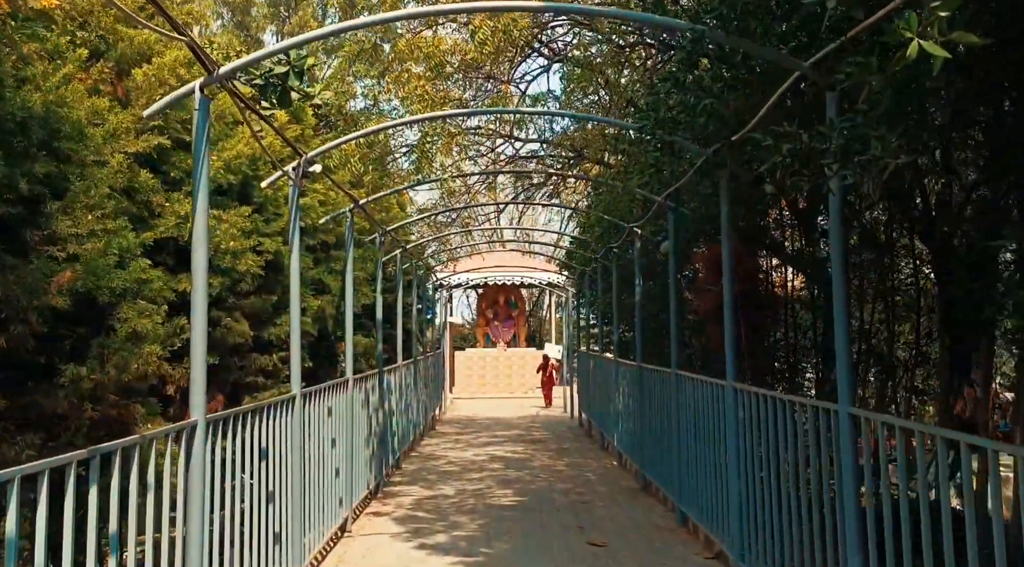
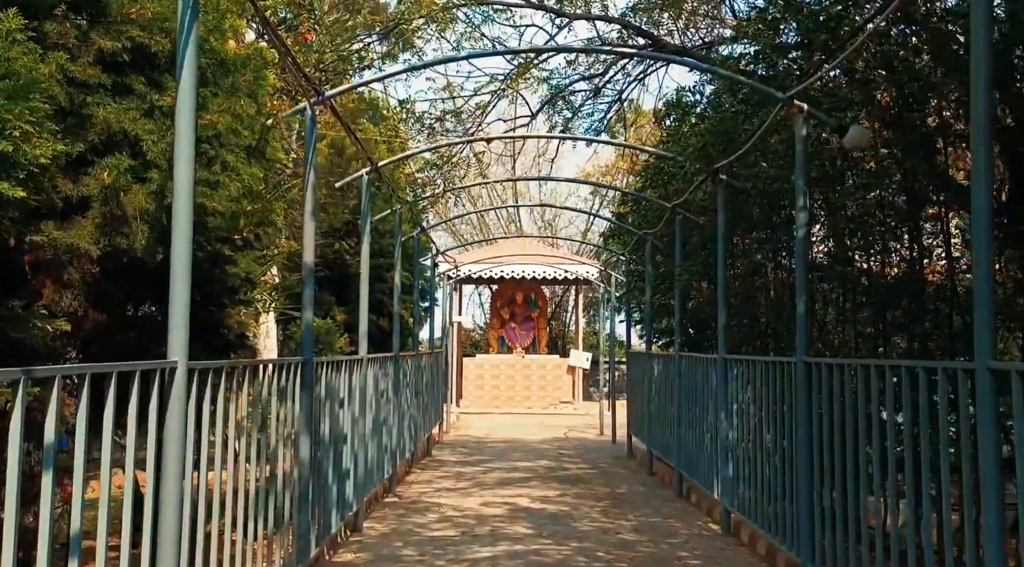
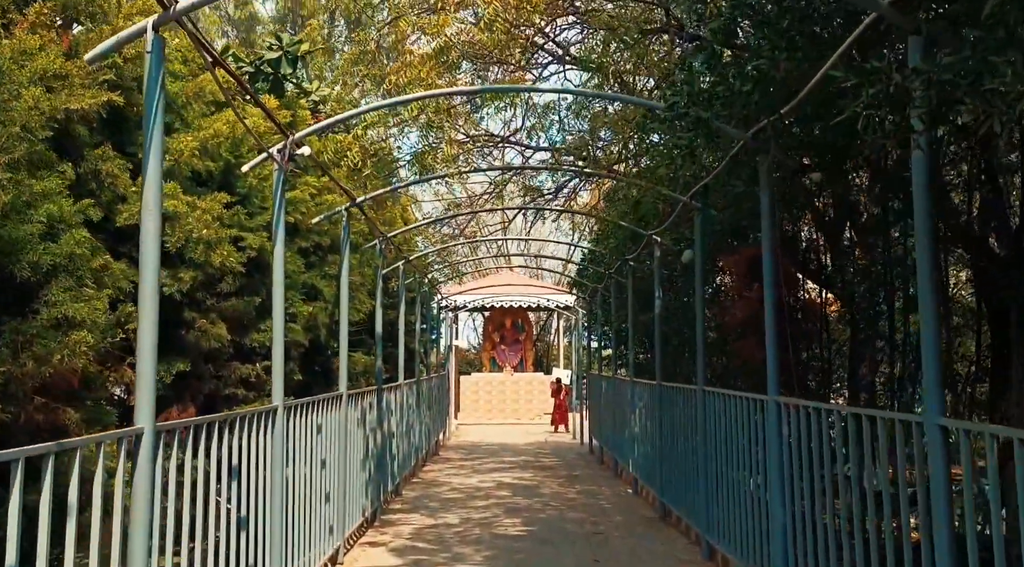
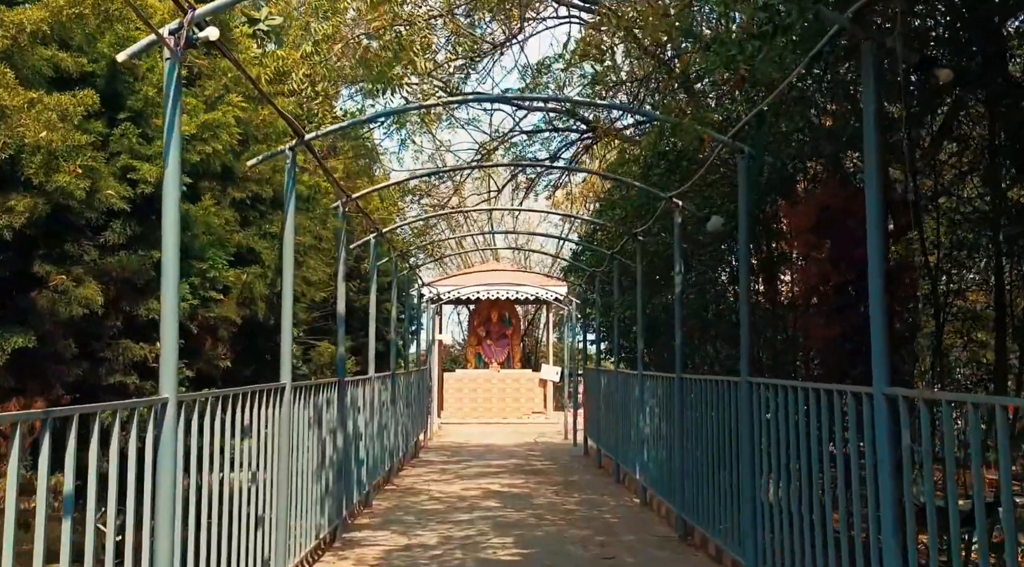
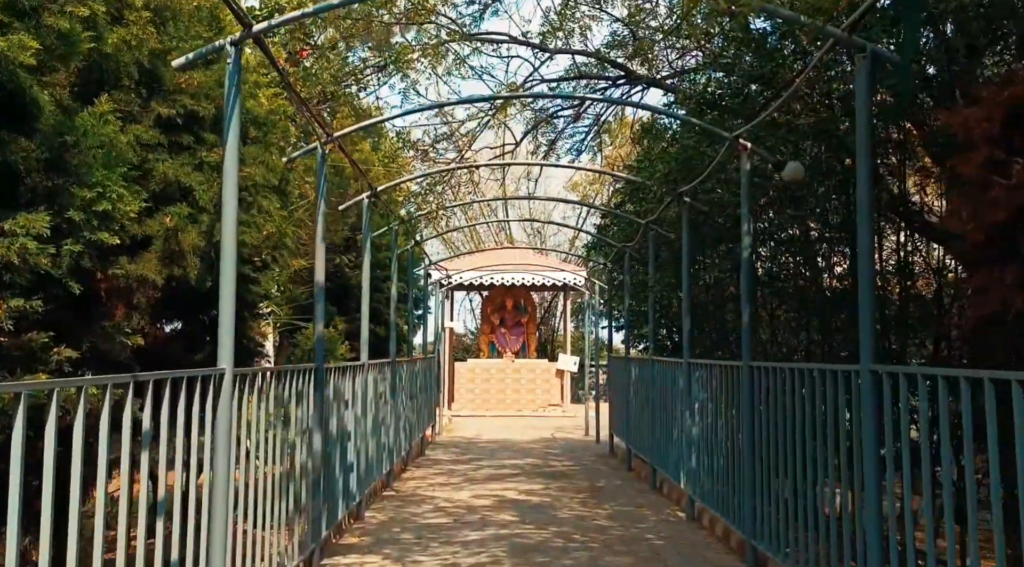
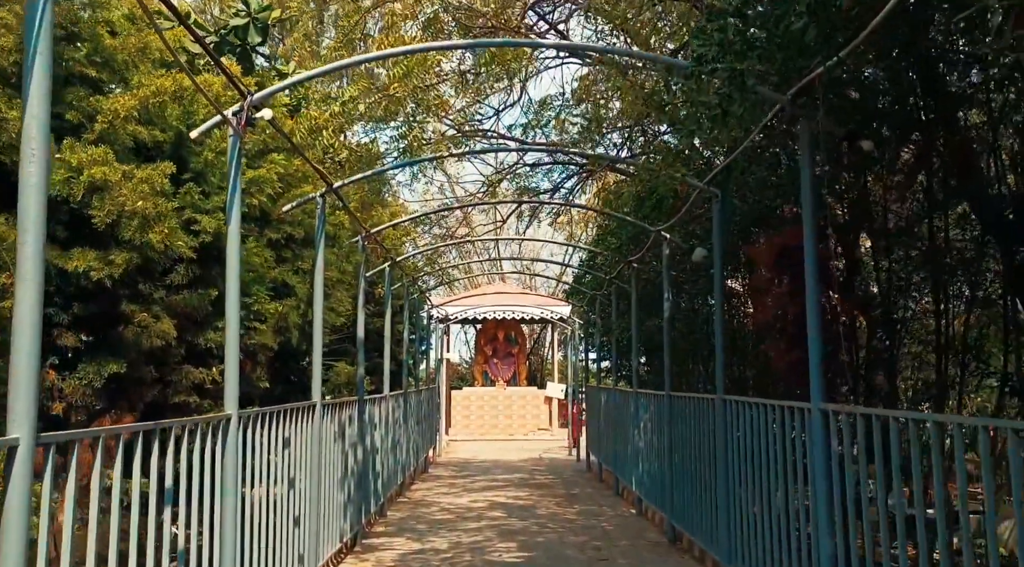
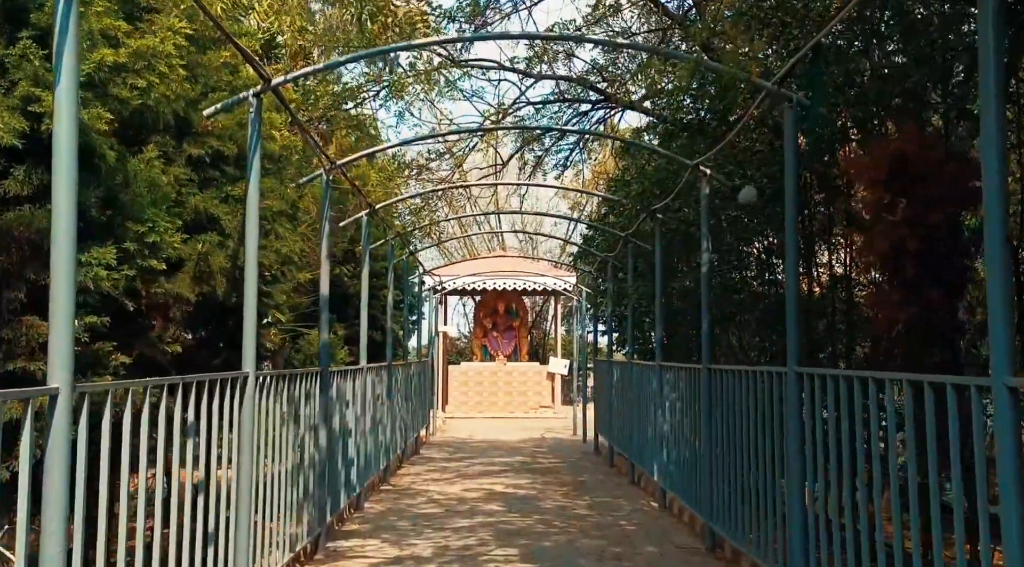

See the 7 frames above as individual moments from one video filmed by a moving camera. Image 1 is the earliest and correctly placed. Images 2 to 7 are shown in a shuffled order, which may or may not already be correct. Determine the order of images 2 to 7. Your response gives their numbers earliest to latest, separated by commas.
3, 6, 4, 7, 5, 2
